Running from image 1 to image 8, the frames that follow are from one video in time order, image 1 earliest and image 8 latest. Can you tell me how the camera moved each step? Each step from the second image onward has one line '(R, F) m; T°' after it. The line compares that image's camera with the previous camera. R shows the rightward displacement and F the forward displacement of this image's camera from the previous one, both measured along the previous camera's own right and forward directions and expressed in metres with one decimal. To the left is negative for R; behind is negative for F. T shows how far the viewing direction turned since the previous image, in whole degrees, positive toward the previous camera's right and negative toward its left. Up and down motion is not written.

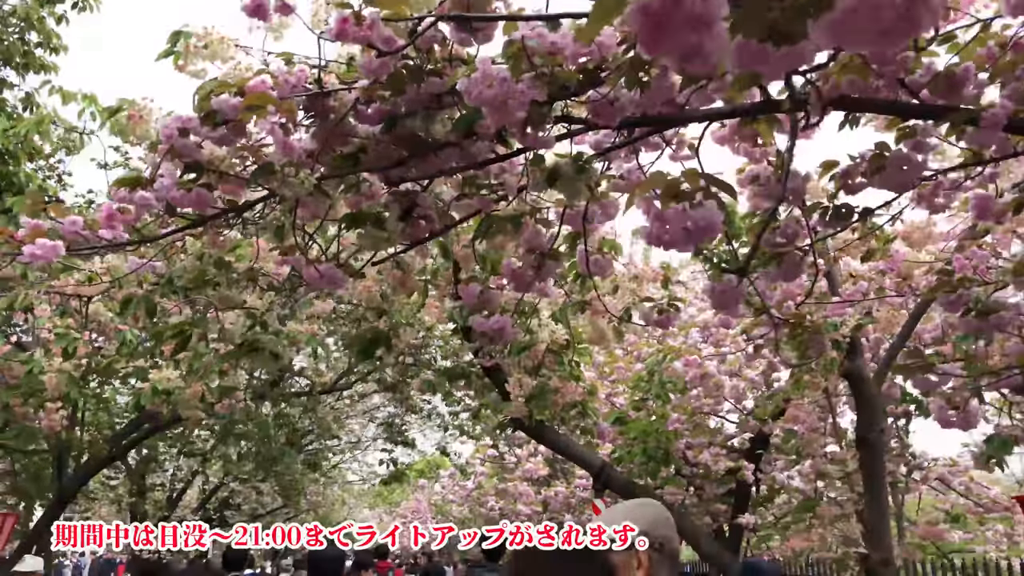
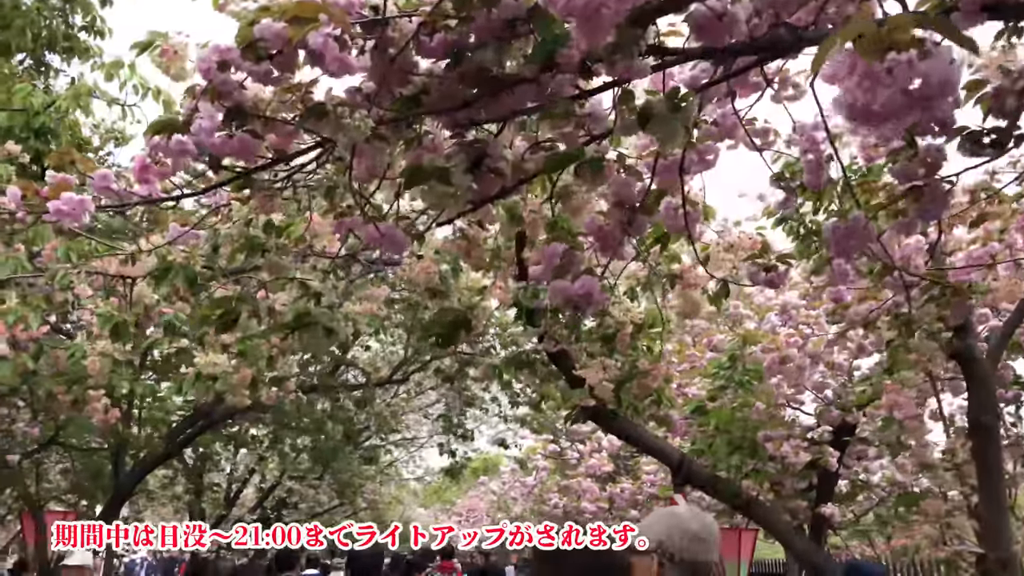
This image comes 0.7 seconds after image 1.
(-0.1, +0.5) m; -3°
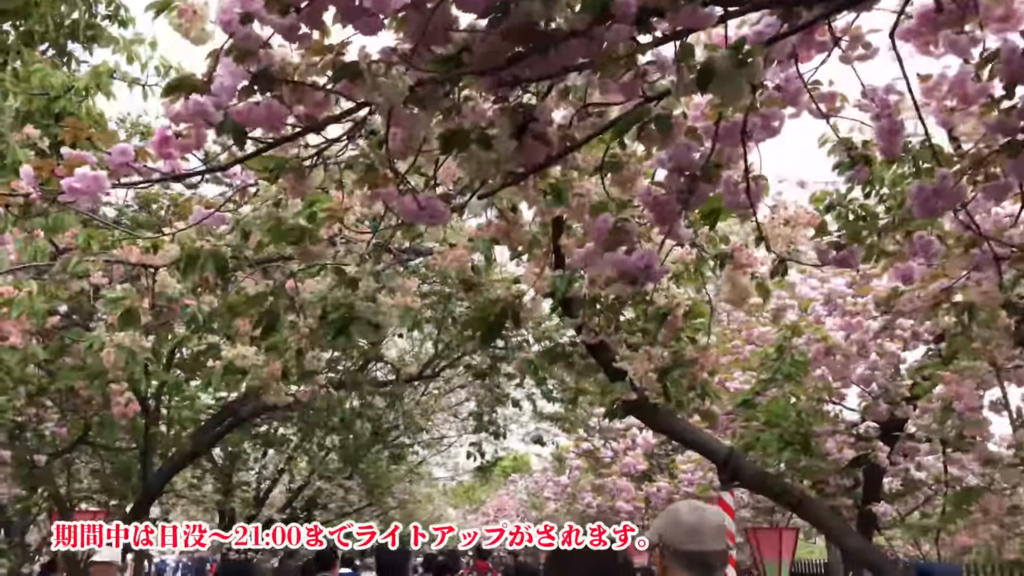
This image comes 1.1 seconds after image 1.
(-0.1, +0.3) m; -2°
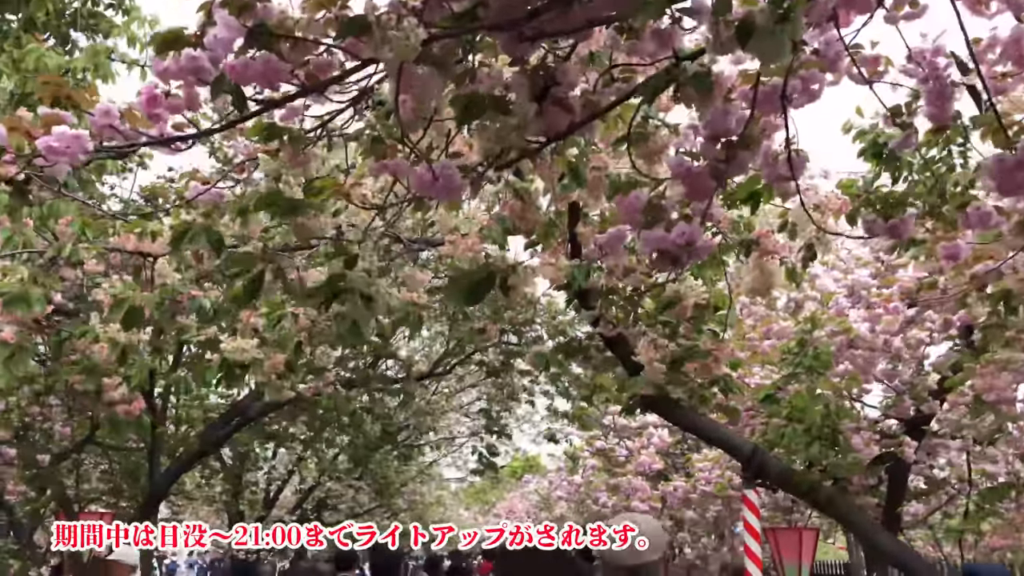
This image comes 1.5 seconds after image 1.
(0.0, +0.2) m; -1°
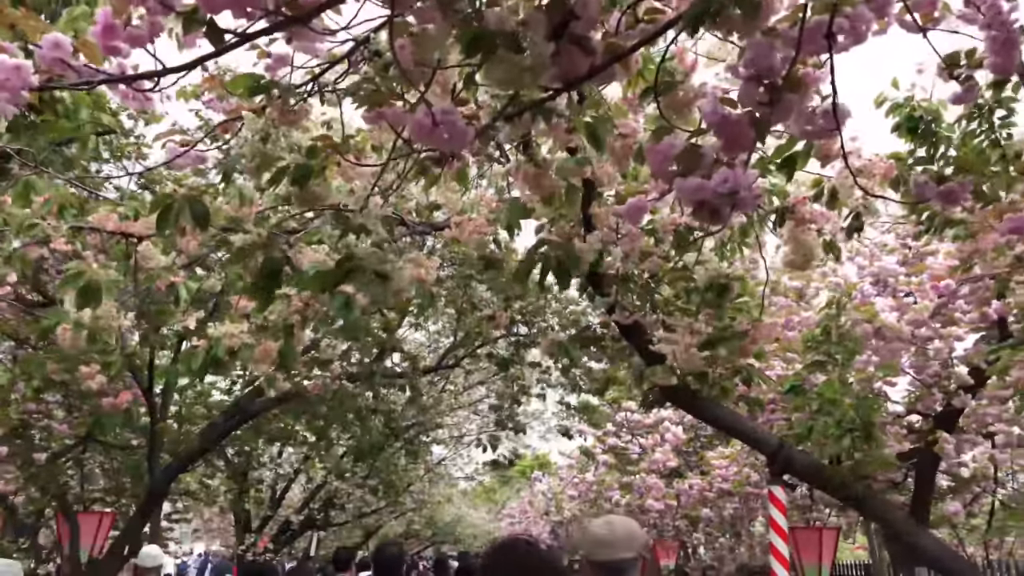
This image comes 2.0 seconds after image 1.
(0.0, +0.3) m; -1°
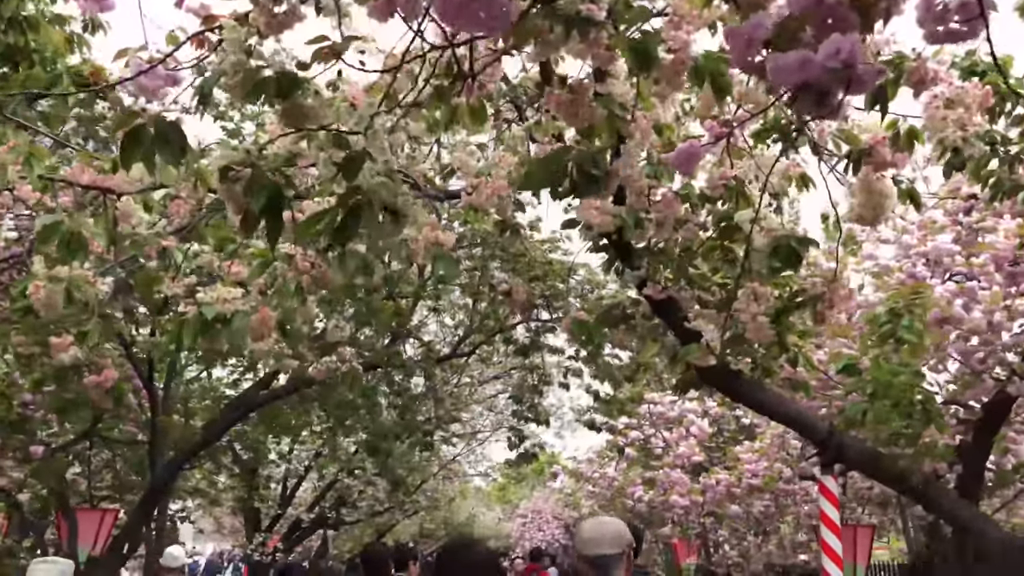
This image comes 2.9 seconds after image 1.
(-0.1, +0.5) m; -1°
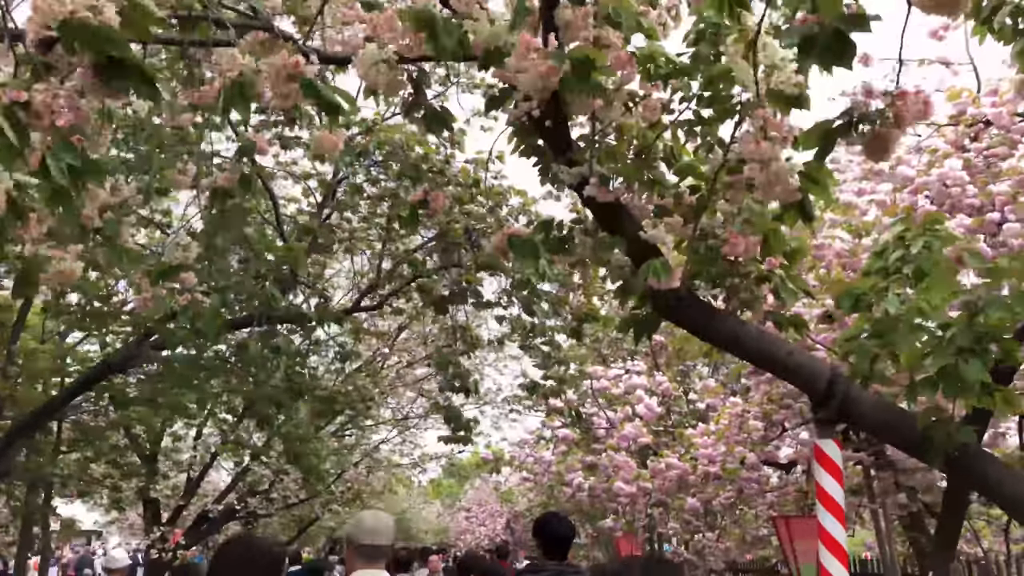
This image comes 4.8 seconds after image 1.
(+0.3, +1.4) m; +4°
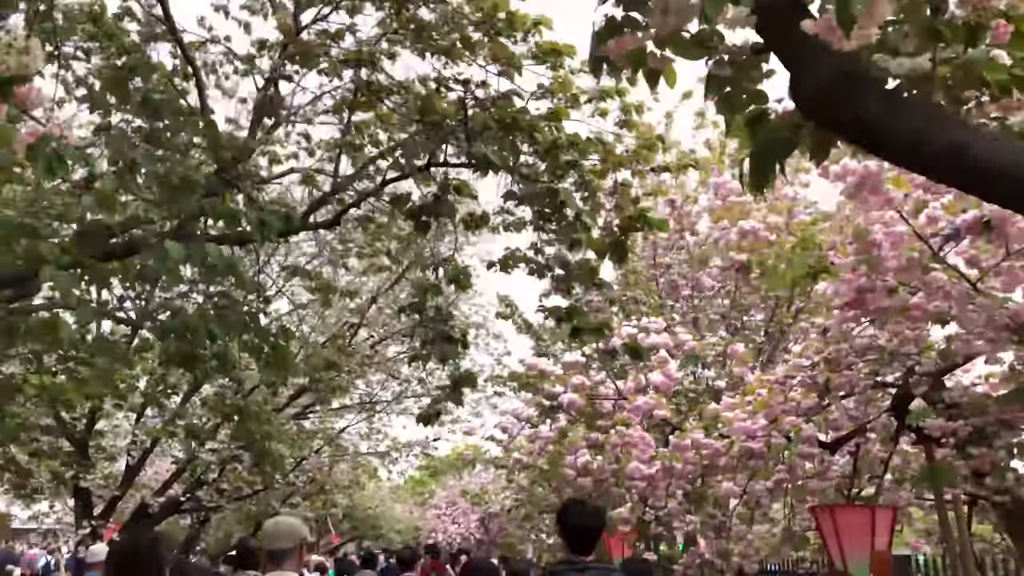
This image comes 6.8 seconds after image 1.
(-0.2, +1.7) m; +2°
